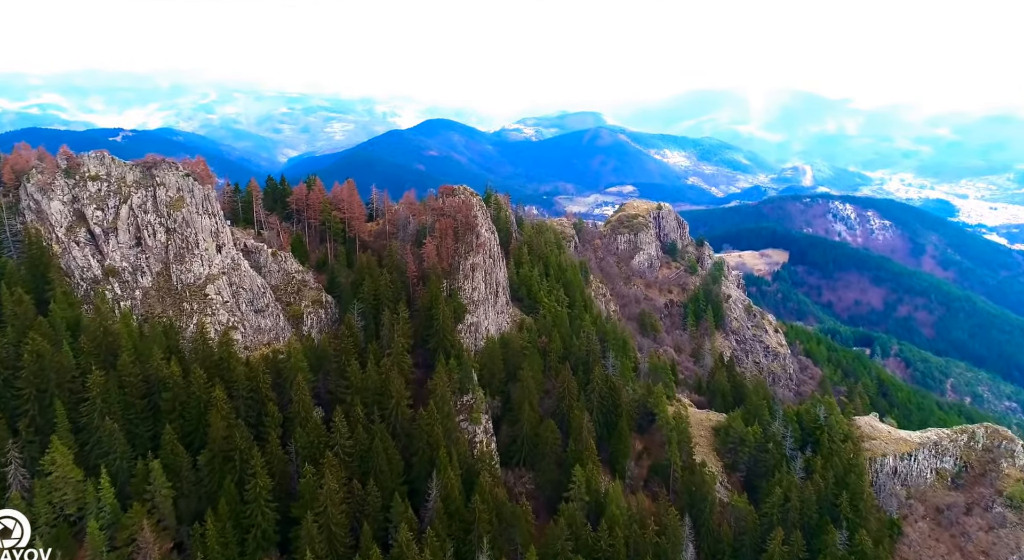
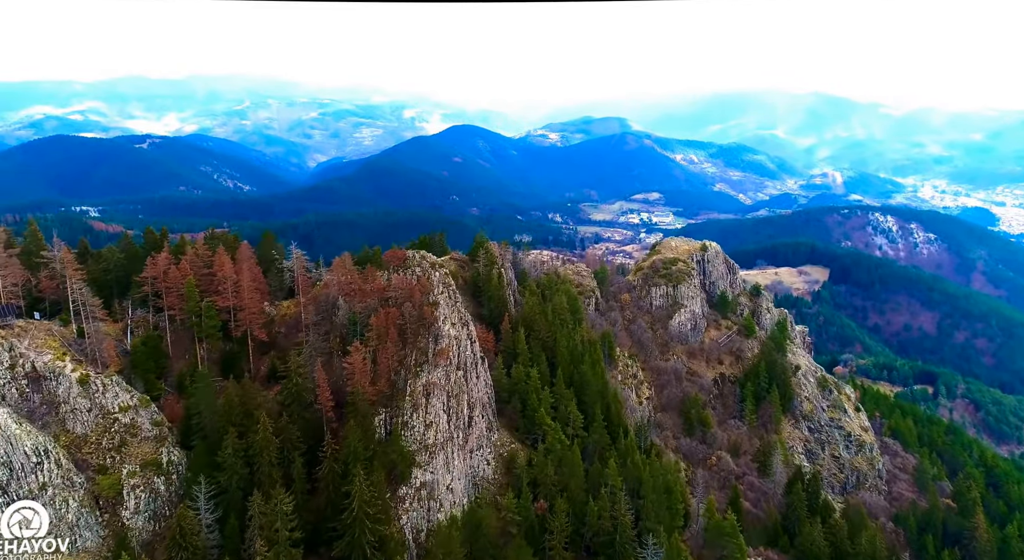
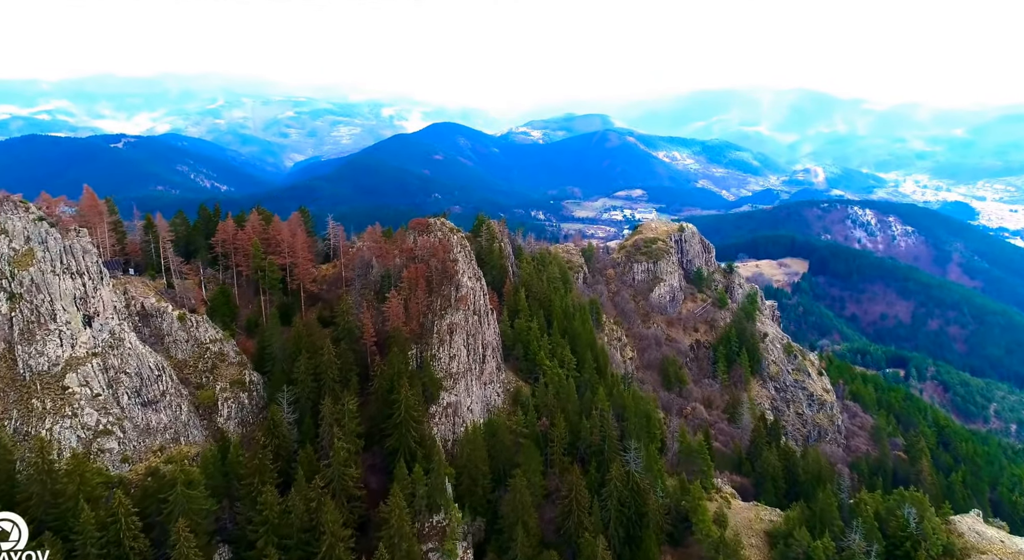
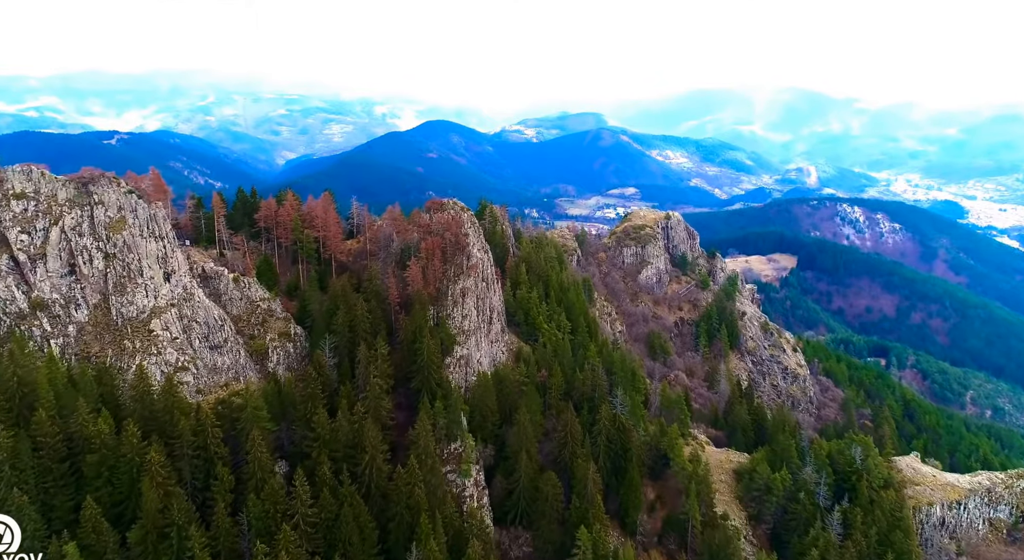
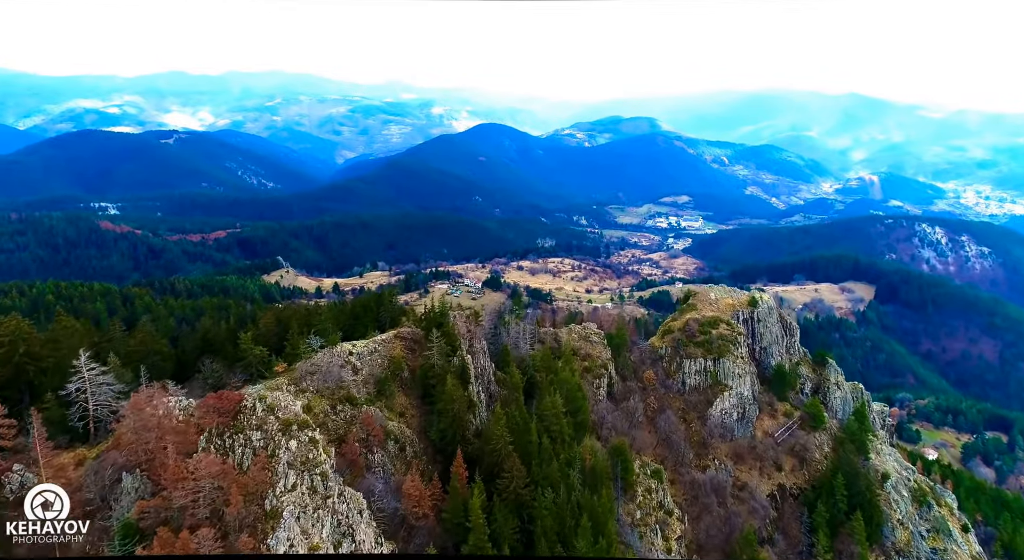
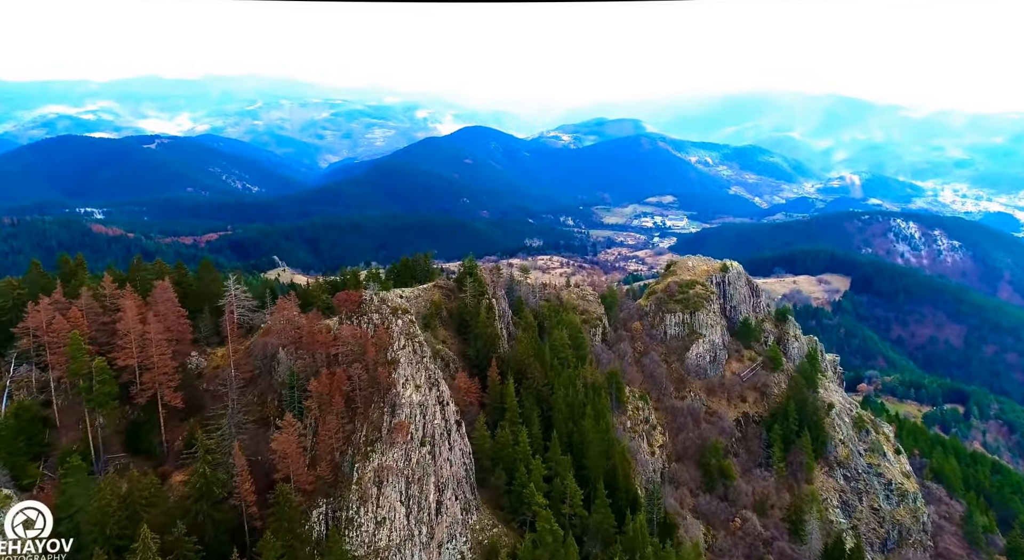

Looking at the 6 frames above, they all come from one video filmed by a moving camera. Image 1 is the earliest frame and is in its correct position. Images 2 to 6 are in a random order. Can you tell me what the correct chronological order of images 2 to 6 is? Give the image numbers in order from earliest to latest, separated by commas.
4, 3, 2, 6, 5
